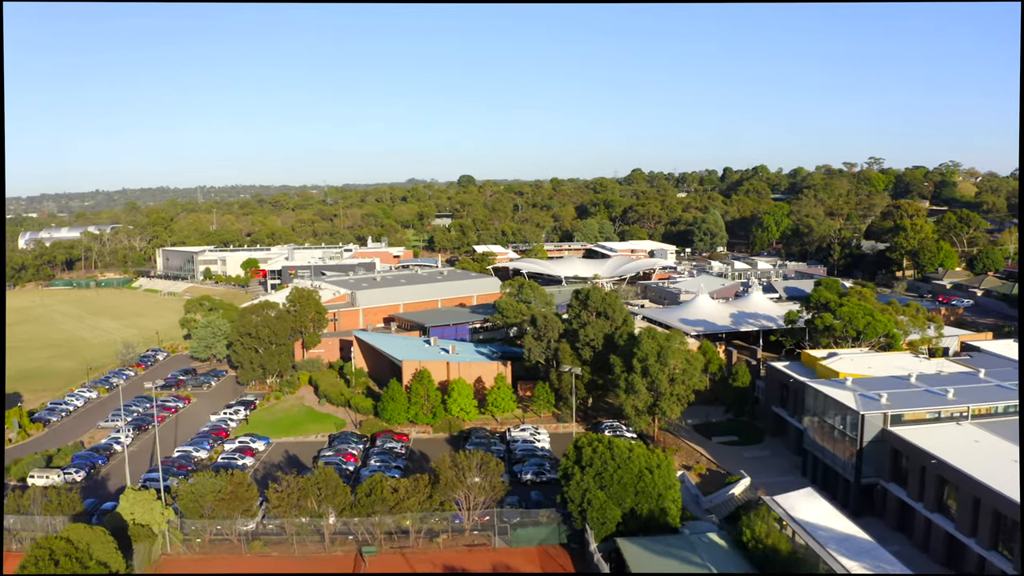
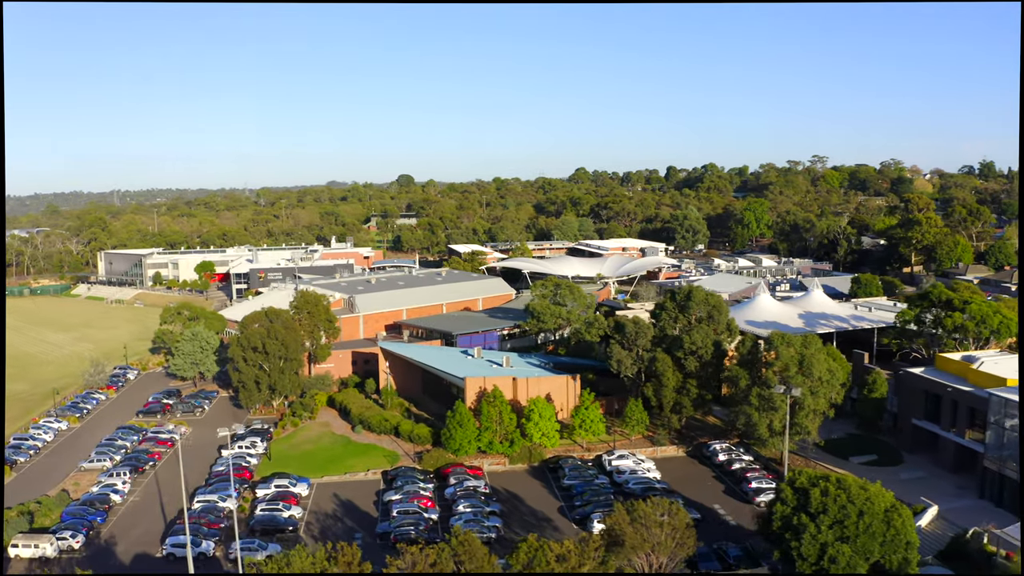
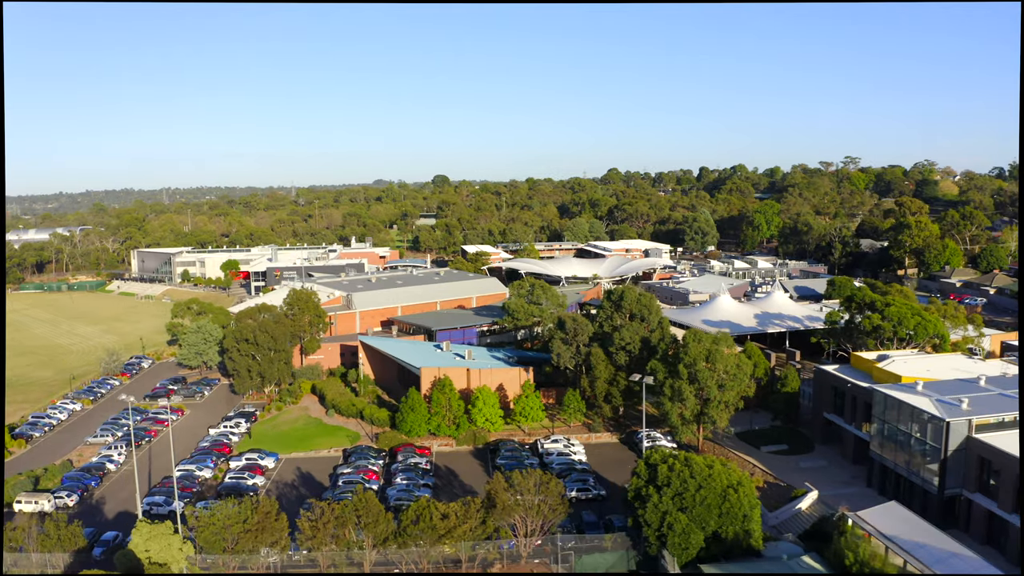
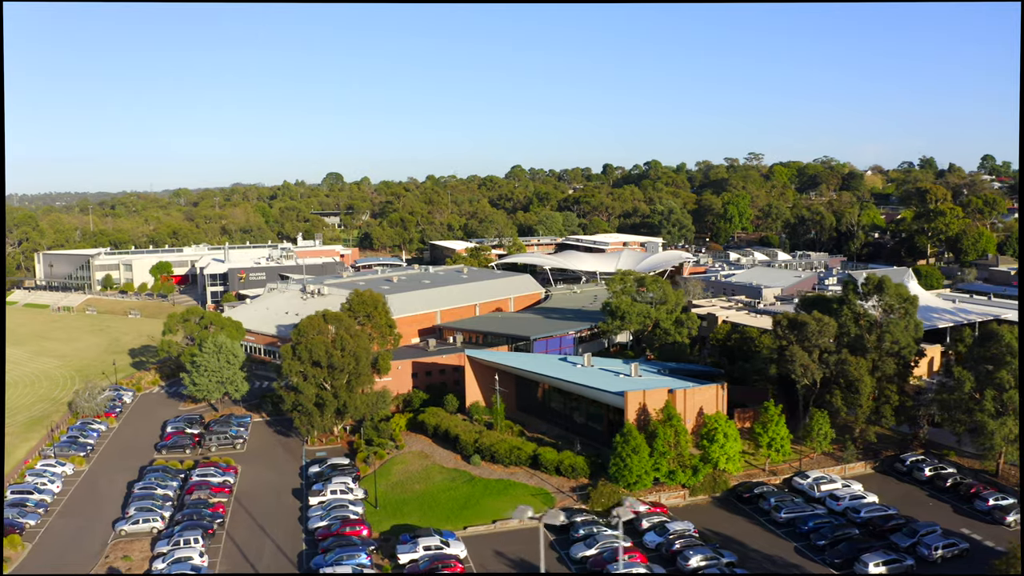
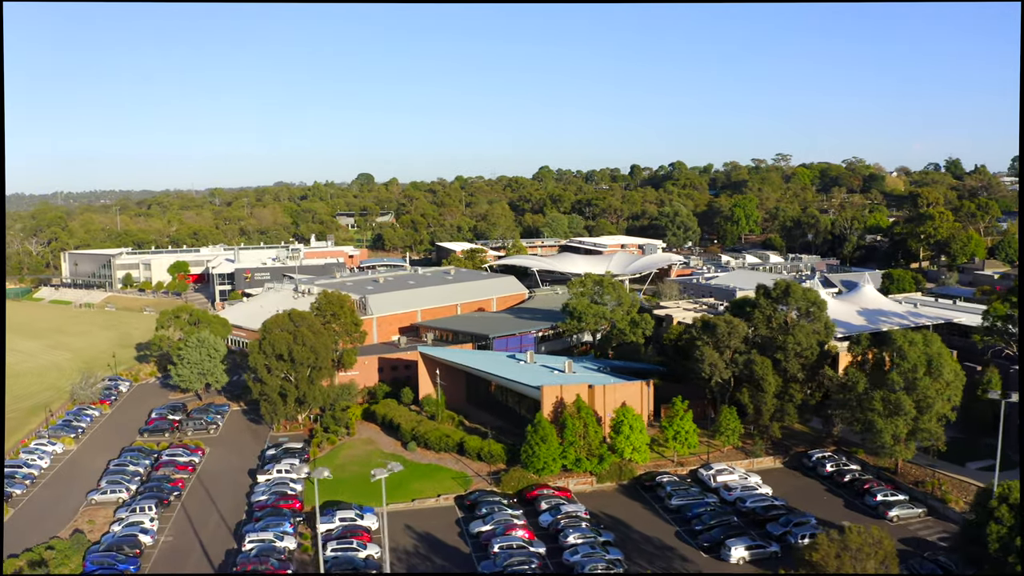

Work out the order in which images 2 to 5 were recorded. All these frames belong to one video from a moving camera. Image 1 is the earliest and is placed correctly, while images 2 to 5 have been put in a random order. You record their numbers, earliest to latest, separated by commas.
3, 2, 5, 4
